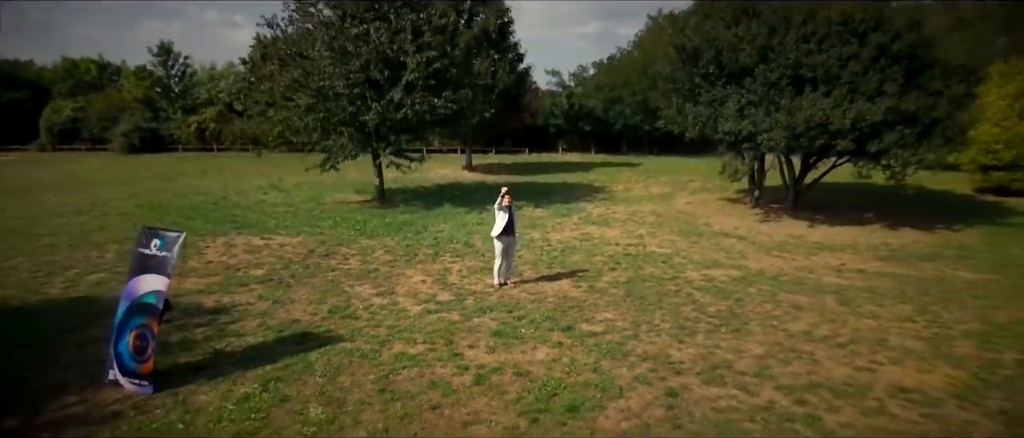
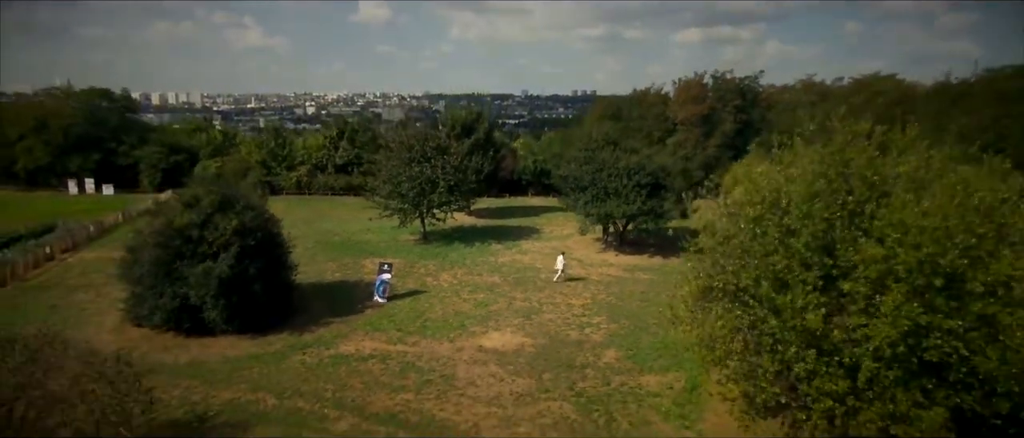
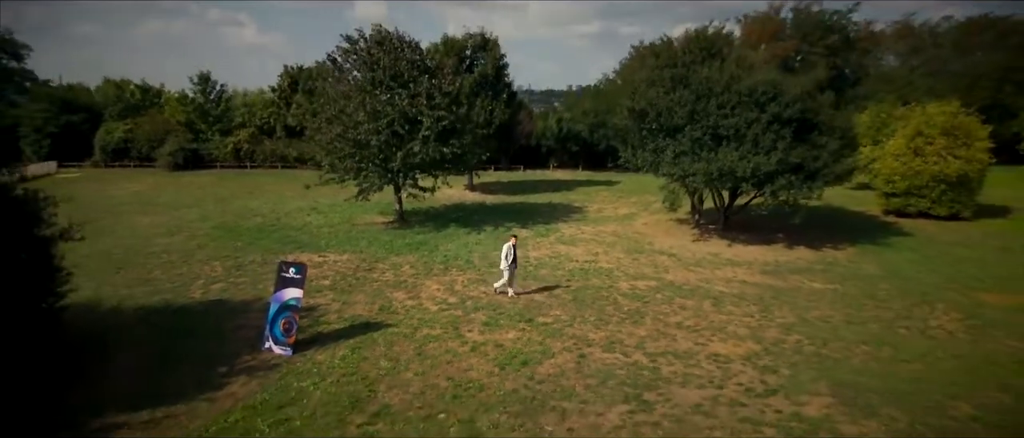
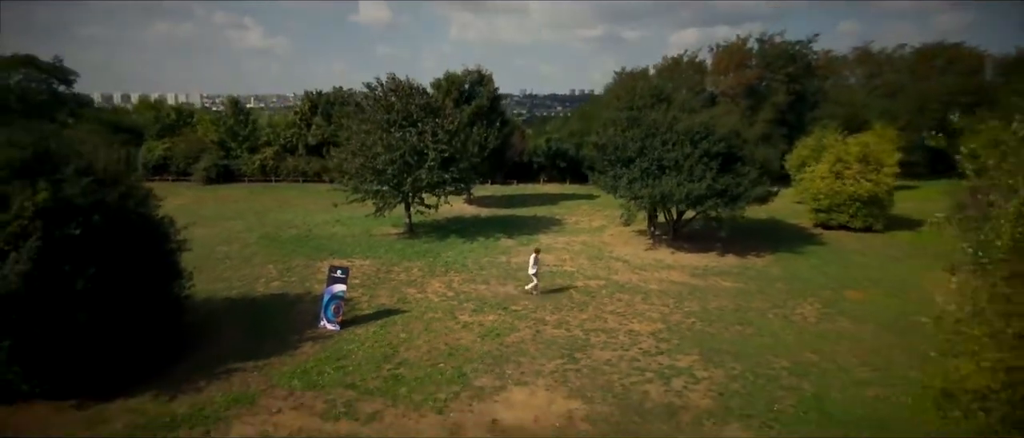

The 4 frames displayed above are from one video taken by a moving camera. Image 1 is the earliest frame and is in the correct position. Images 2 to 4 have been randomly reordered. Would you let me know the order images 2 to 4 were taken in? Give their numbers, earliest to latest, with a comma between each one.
3, 4, 2
